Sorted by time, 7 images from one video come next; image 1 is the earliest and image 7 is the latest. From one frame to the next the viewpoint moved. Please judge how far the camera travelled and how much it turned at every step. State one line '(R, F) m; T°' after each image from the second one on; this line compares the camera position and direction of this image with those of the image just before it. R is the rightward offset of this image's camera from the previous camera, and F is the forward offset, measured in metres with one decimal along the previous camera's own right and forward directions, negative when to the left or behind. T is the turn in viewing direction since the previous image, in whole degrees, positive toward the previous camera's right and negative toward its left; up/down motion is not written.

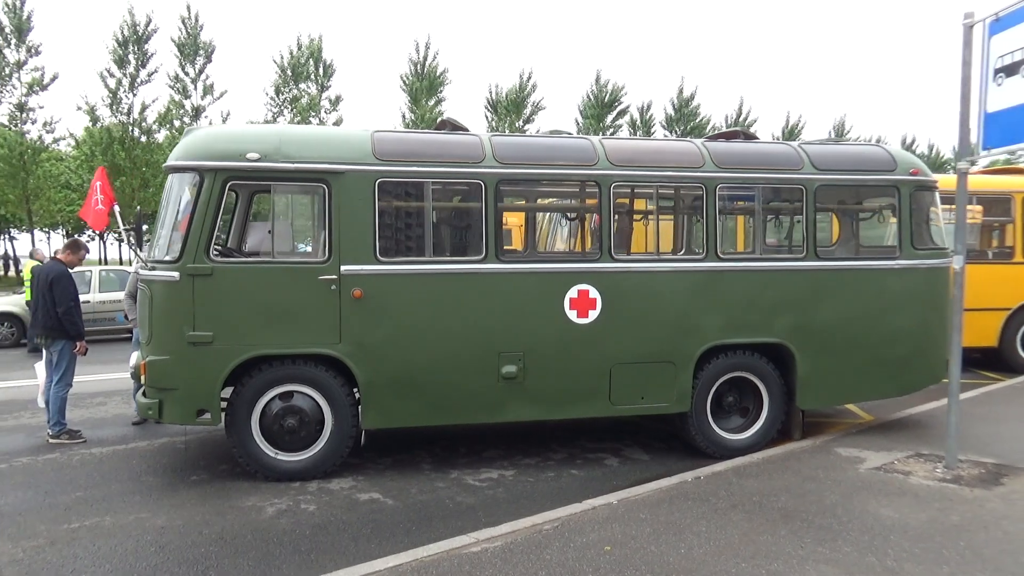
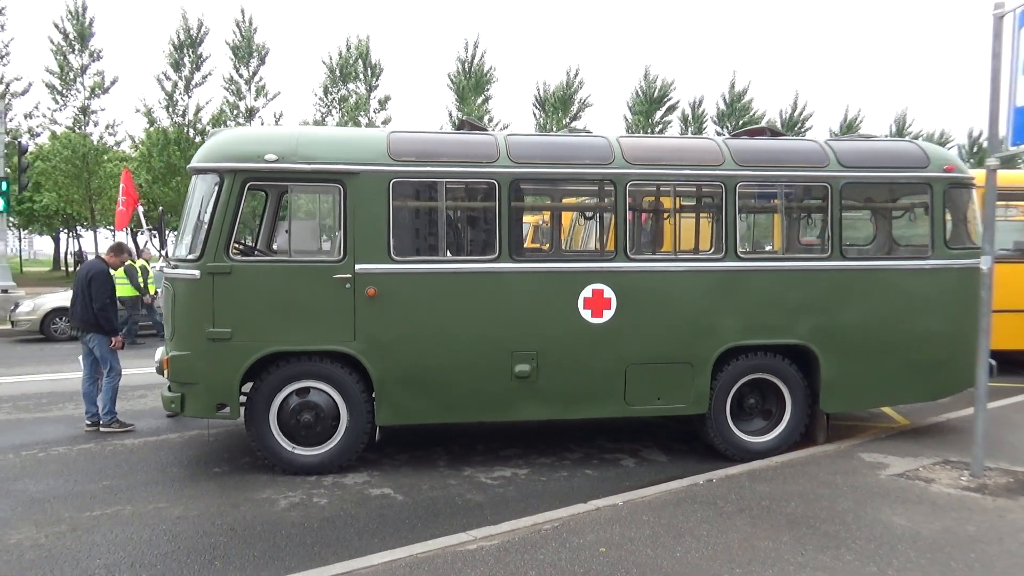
(+0.3, 0.0) m; -4°
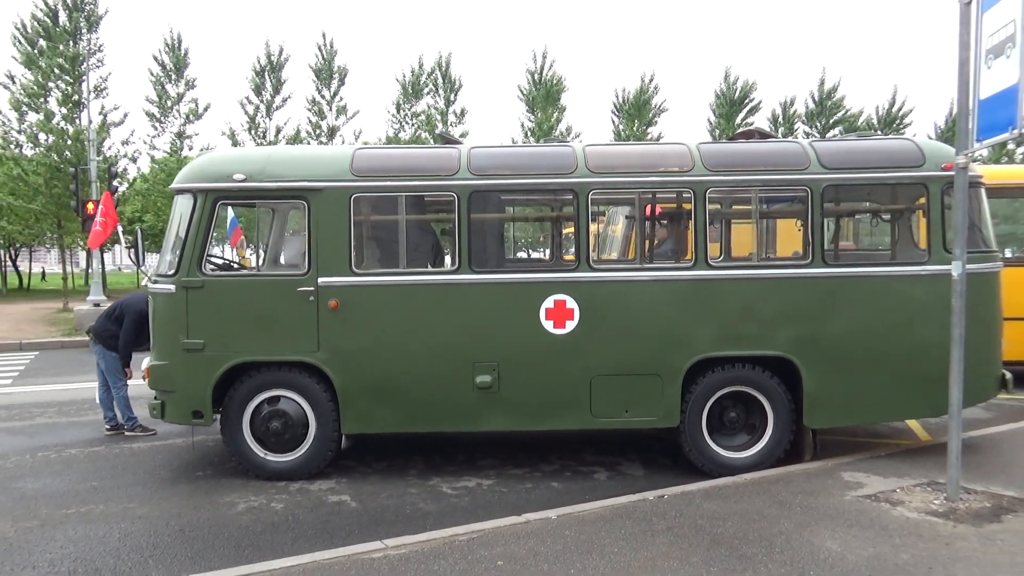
(+1.1, +0.1) m; -8°
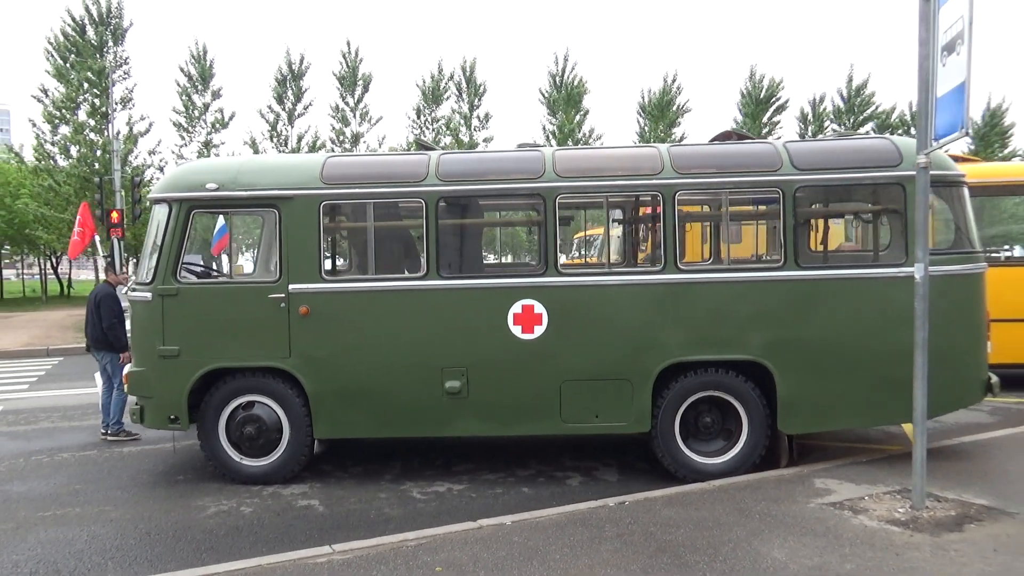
(+0.6, 0.0) m; -3°
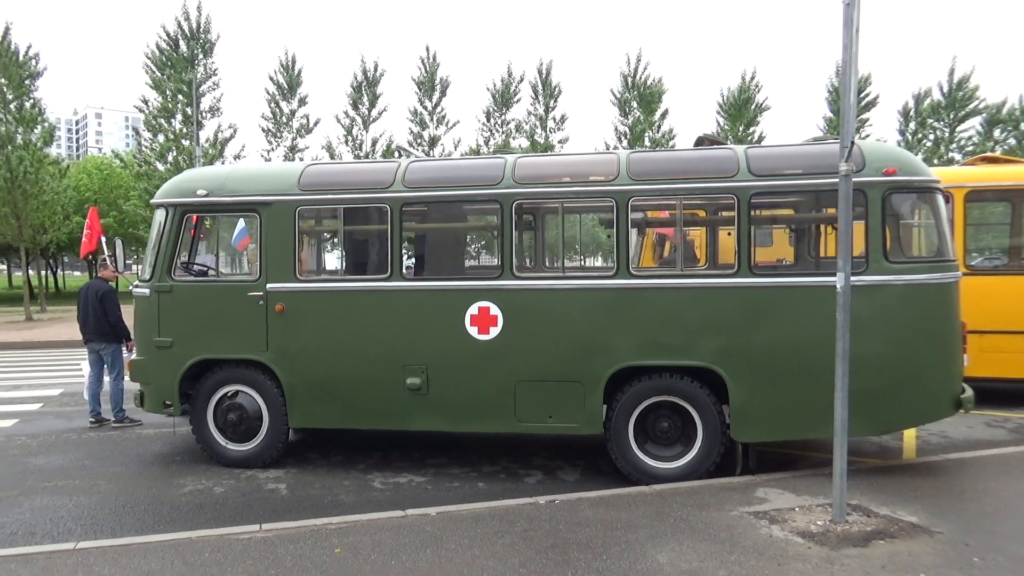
(+1.2, -0.1) m; -8°
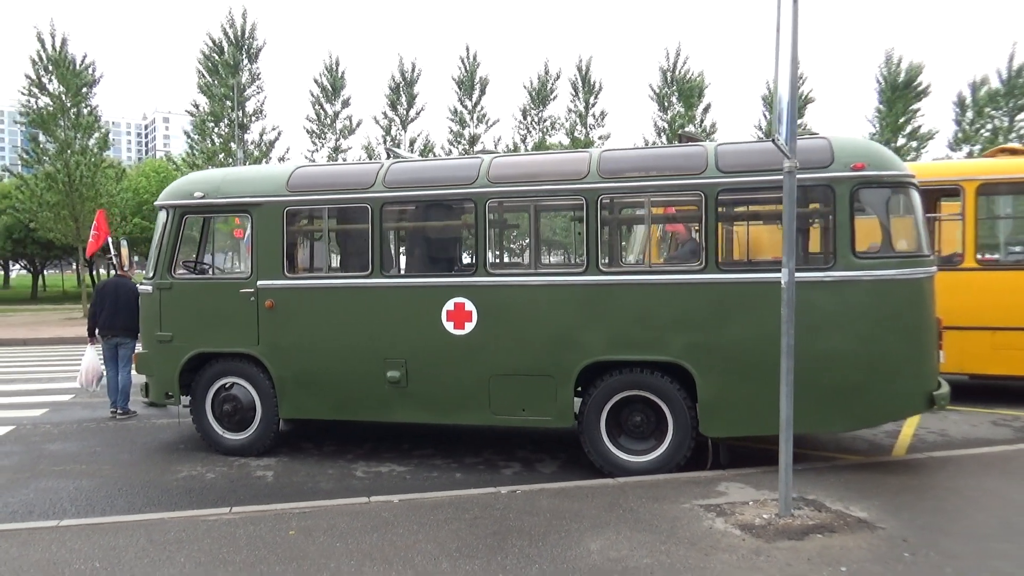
(+0.7, -0.1) m; -4°
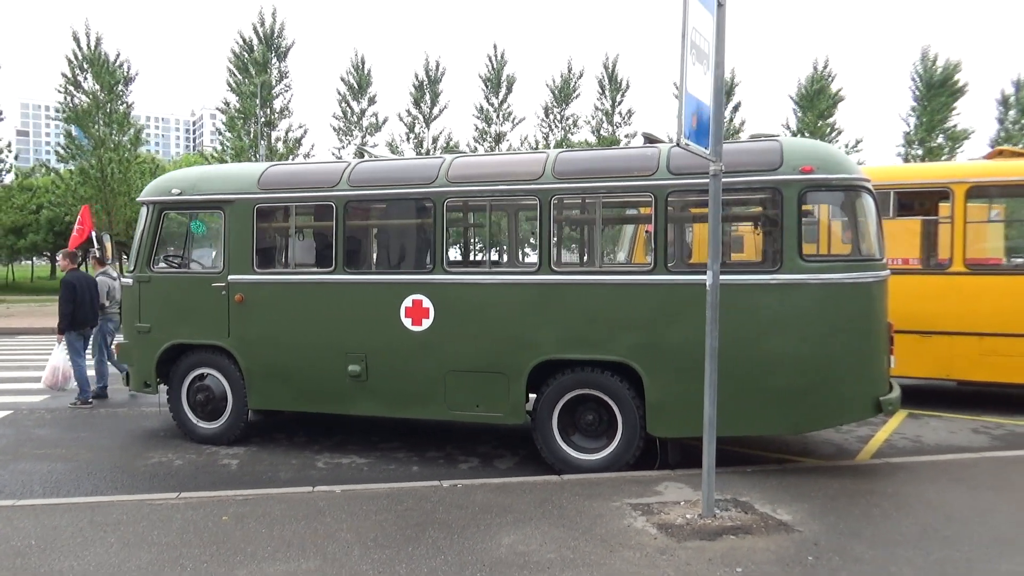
(+0.7, -0.1) m; -3°
